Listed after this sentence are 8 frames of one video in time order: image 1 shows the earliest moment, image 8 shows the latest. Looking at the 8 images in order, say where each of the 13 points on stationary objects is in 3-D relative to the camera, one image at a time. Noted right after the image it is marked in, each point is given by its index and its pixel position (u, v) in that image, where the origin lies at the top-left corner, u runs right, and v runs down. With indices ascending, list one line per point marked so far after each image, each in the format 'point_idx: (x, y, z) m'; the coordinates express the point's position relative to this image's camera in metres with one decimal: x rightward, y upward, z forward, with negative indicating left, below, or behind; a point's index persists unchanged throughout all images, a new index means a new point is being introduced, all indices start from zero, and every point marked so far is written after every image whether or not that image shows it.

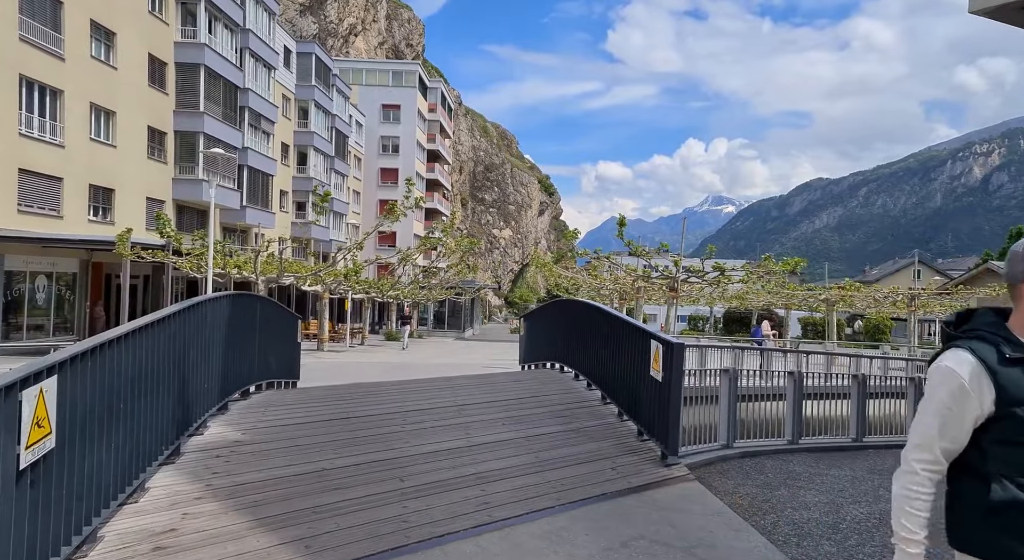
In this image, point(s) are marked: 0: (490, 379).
0: (-0.3, -1.6, +10.1) m
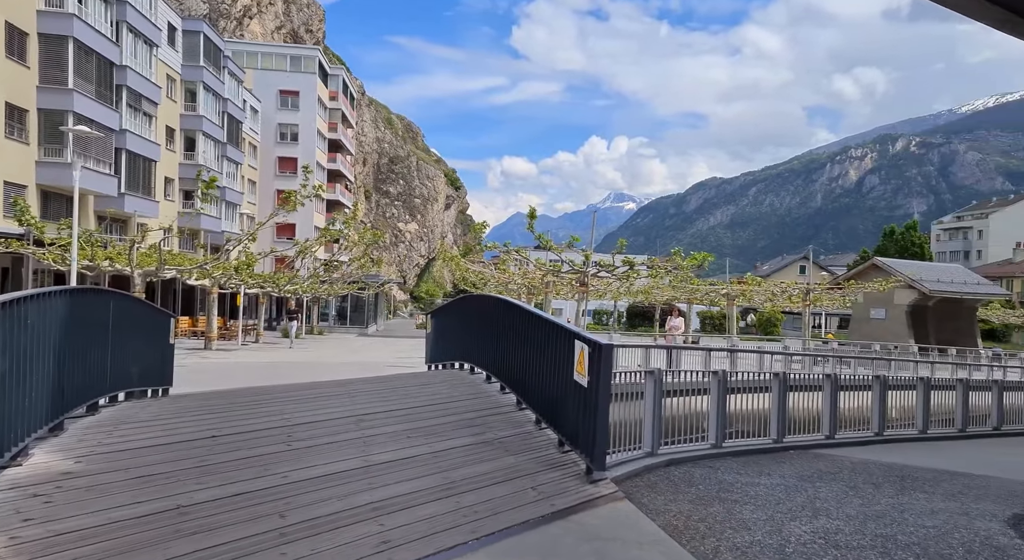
0: (-1.7, -1.5, +9.3) m
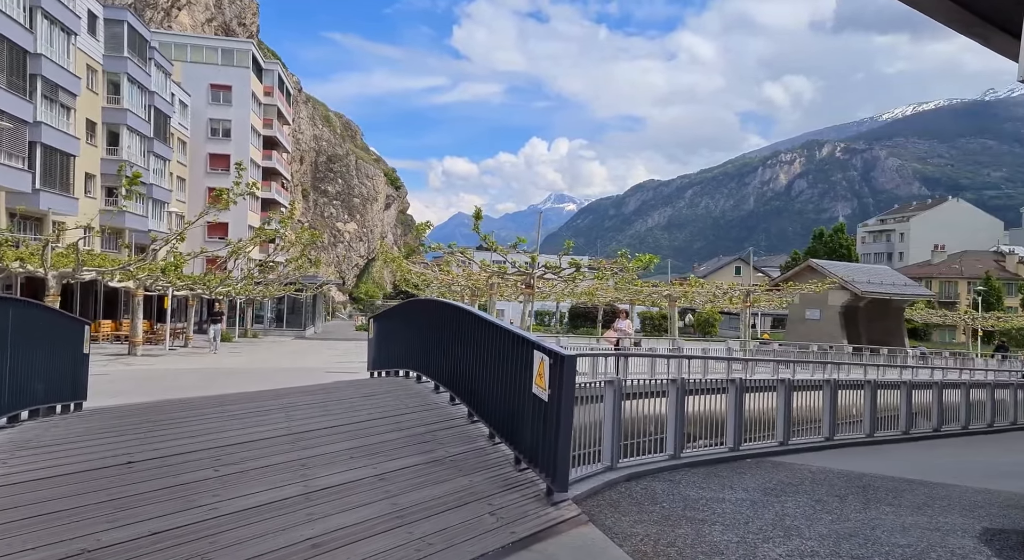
0: (-2.5, -1.6, +8.7) m
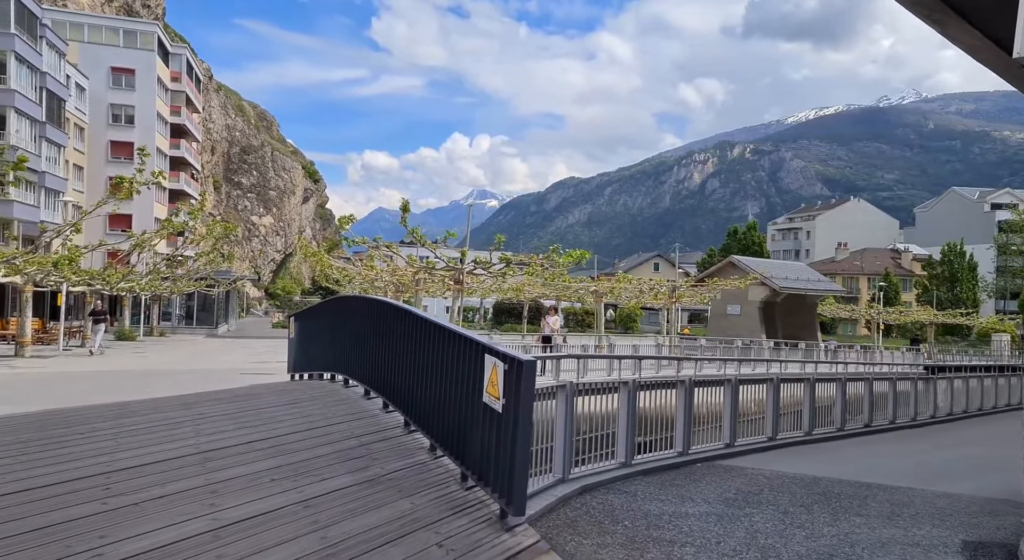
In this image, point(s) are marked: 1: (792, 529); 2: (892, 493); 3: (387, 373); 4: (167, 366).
0: (-3.3, -1.5, +7.9) m
1: (+1.7, -1.5, +3.7) m
2: (+2.7, -1.5, +4.3) m
3: (-1.4, -1.0, +6.7) m
4: (-10.9, -2.7, +19.2) m
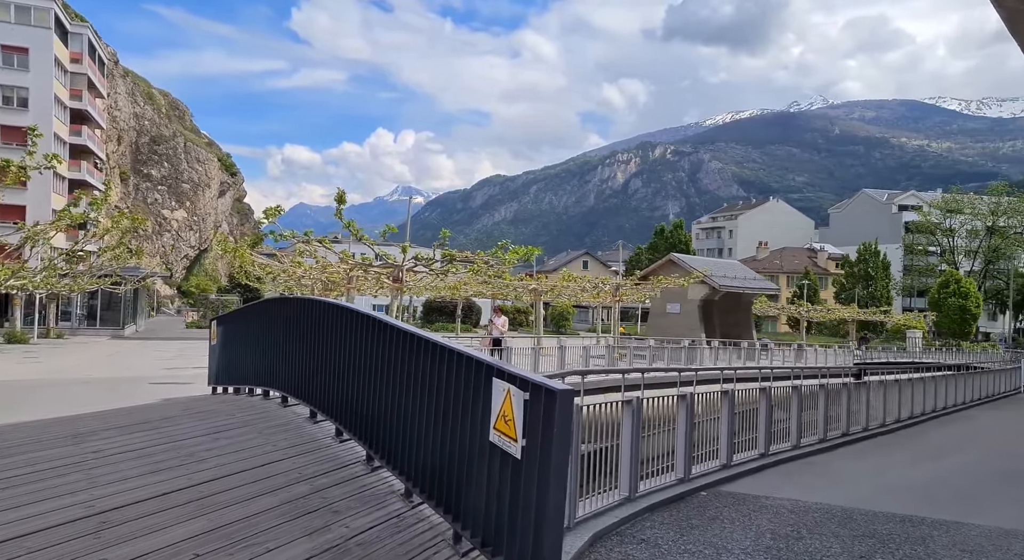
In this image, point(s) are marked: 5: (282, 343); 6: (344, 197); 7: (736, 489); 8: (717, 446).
0: (-3.7, -1.6, +6.7) m
1: (+1.8, -1.5, +3.0) m
2: (+2.7, -1.5, +3.7) m
3: (-1.6, -1.1, +5.7) m
4: (-12.5, -2.7, +17.0) m
5: (-3.0, -0.8, +7.9) m
6: (-4.2, +2.1, +15.5) m
7: (+2.0, -1.9, +5.7) m
8: (+2.0, -1.7, +6.0) m
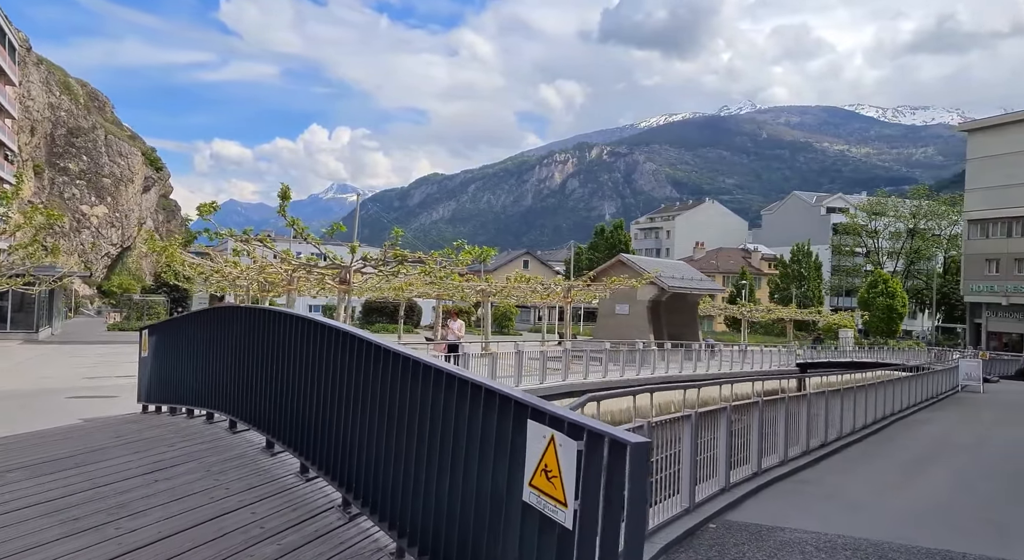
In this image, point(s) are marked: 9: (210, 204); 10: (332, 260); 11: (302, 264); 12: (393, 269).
0: (-3.9, -1.7, +5.7) m
1: (+1.9, -1.7, +2.7) m
2: (+2.8, -1.6, +3.4) m
3: (-1.7, -1.2, +5.0) m
4: (-13.6, -2.8, +15.1) m
5: (-3.3, -0.9, +7.0) m
6: (-5.3, +2.0, +14.5) m
7: (+1.9, -2.0, +5.3) m
8: (+1.9, -1.8, +5.7) m
9: (-8.7, +2.1, +17.7) m
10: (-5.3, +0.6, +17.7) m
11: (-6.5, +0.4, +18.9) m
12: (-3.6, +0.3, +18.5) m
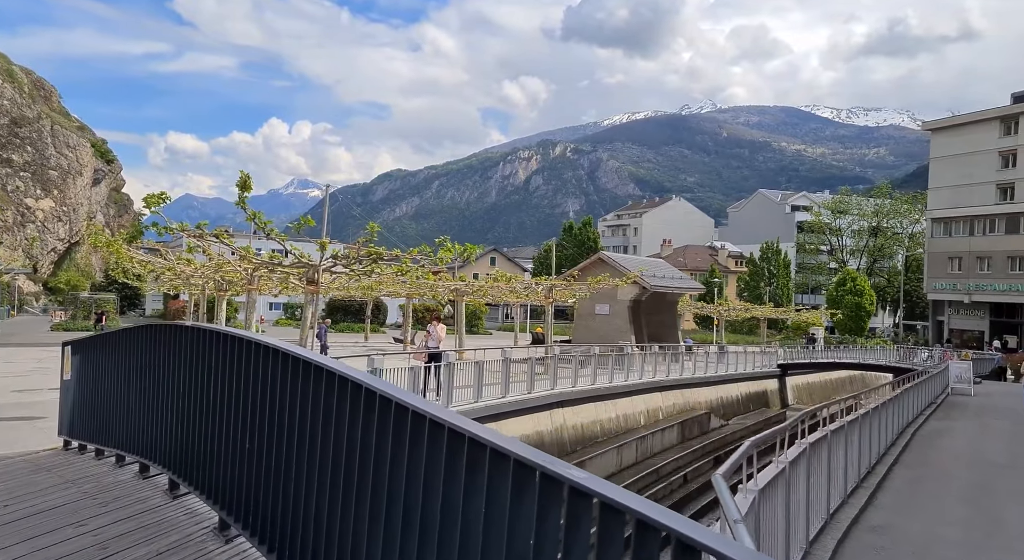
0: (-3.6, -1.8, +4.6) m
1: (+2.3, -1.8, +1.8) m
2: (+3.1, -1.8, +2.7) m
3: (-1.4, -1.3, +3.9) m
4: (-13.9, -2.9, +13.4) m
5: (-3.1, -1.0, +5.9) m
6: (-5.6, +1.9, +13.2) m
7: (+2.2, -2.1, +4.5) m
8: (+2.1, -1.9, +4.9) m
9: (-9.1, +2.0, +16.2) m
10: (-5.7, +0.5, +16.5) m
11: (-7.0, +0.4, +17.6) m
12: (-4.1, +0.2, +17.4) m
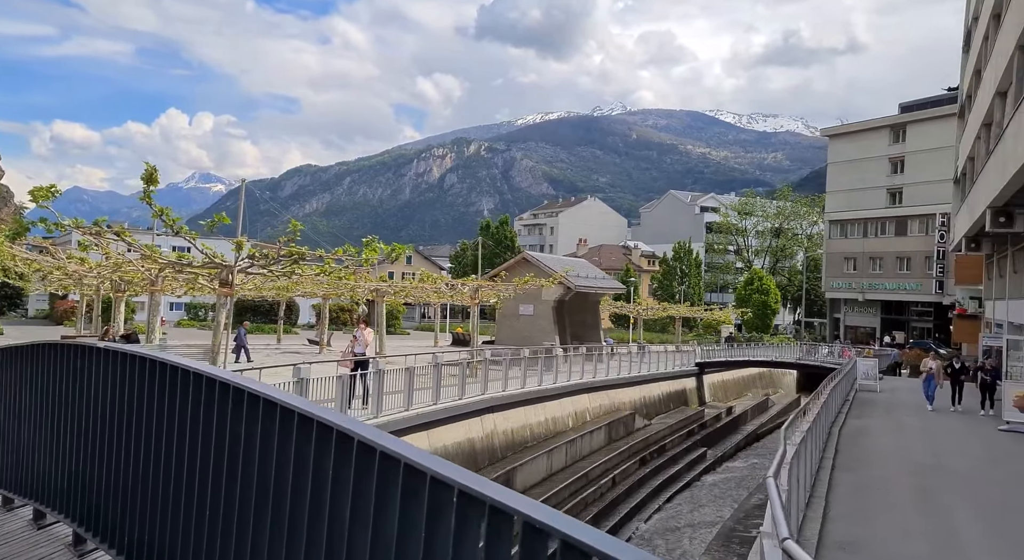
0: (-3.8, -2.1, +3.7) m
1: (+2.5, -2.0, +1.7) m
2: (+3.2, -2.0, +2.7) m
3: (-1.5, -1.5, +3.3) m
4: (-15.1, -3.2, +11.0) m
5: (-3.5, -1.3, +5.0) m
6: (-6.9, +1.7, +11.9) m
7: (+2.0, -2.3, +4.3) m
8: (+1.9, -2.1, +4.7) m
9: (-10.9, +1.8, +14.4) m
10: (-7.5, +0.3, +15.2) m
11: (-9.0, +0.1, +16.1) m
12: (-6.0, 0.0, +16.2) m
